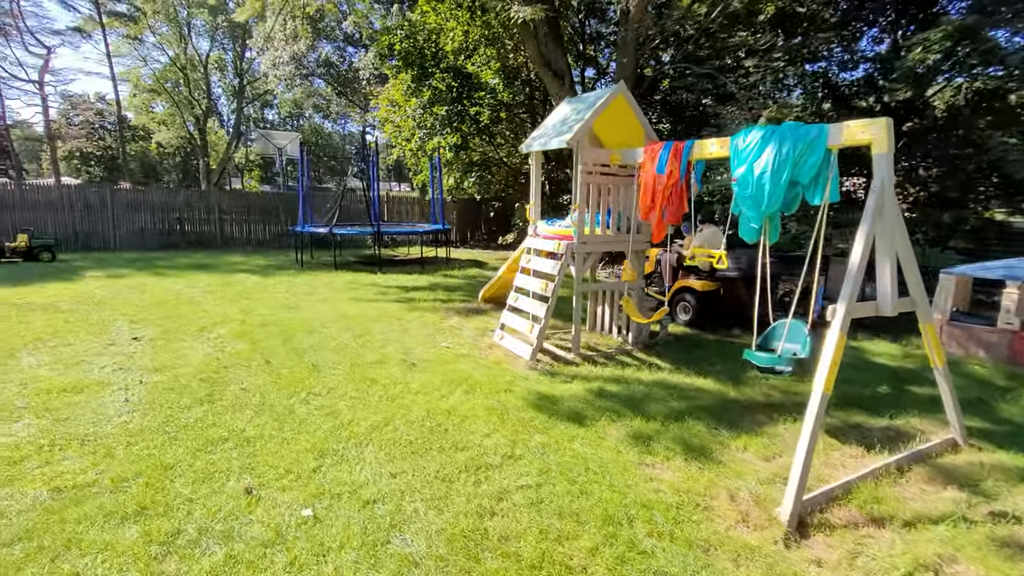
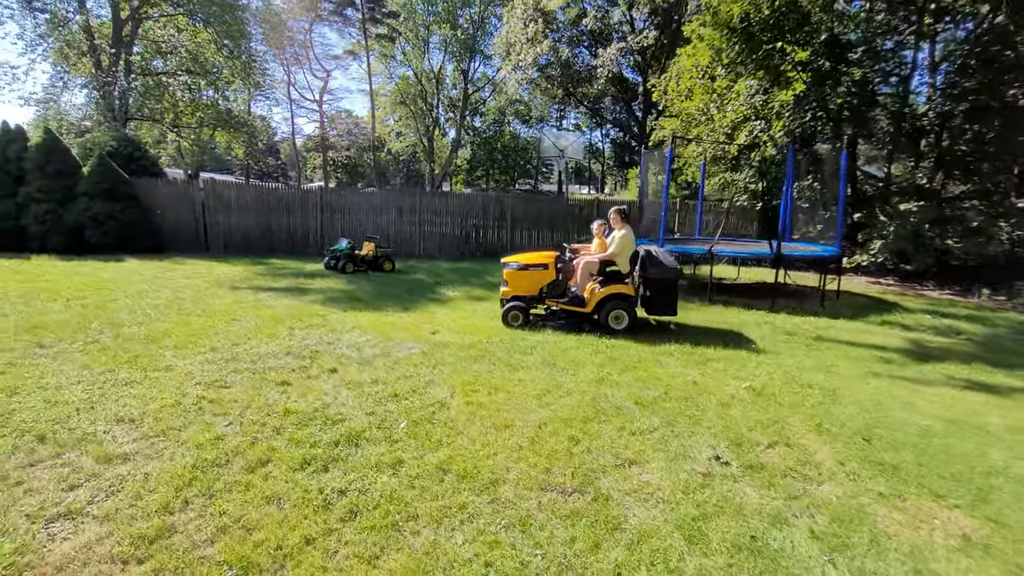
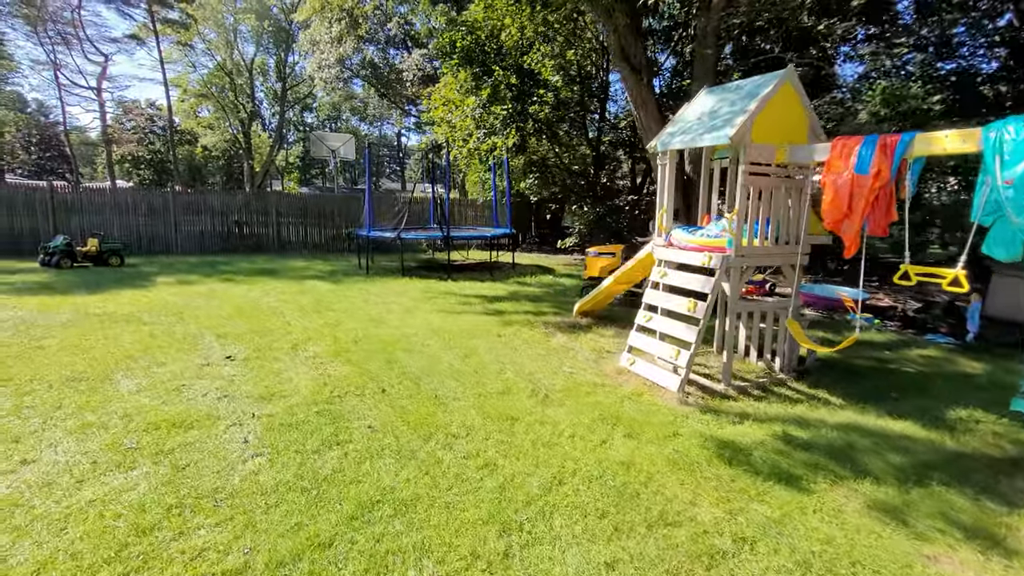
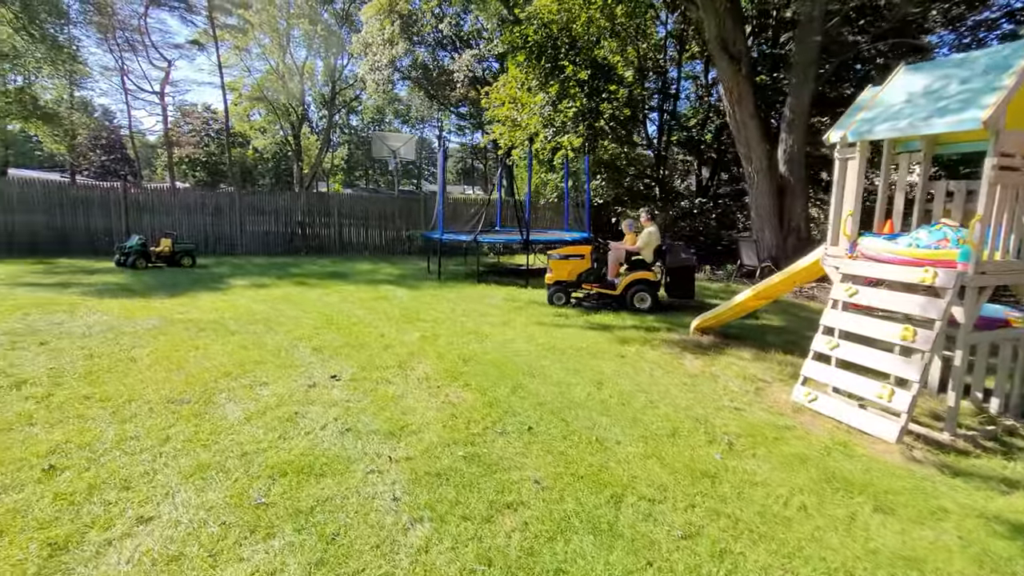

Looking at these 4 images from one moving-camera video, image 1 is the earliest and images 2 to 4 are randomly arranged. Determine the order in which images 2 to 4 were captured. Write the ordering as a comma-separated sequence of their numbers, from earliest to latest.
3, 4, 2
